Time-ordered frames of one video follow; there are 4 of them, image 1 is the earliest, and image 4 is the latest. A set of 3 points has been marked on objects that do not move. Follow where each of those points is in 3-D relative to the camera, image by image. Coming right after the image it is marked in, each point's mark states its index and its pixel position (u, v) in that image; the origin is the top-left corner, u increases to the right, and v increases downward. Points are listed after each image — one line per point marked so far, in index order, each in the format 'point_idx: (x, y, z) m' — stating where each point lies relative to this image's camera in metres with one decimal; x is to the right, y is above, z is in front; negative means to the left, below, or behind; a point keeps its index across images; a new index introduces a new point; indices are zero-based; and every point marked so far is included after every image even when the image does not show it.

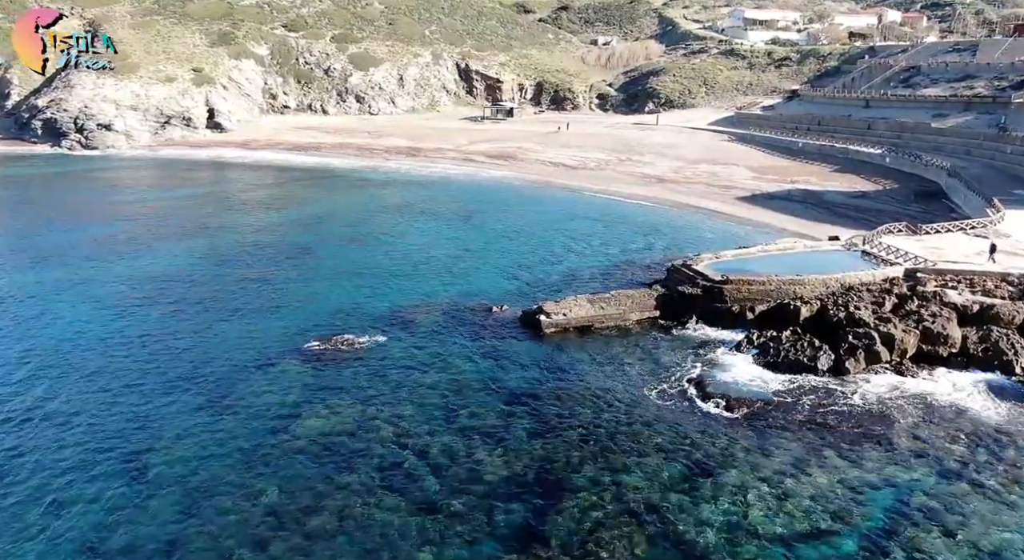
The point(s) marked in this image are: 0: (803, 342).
0: (+8.1, -1.8, +18.4) m
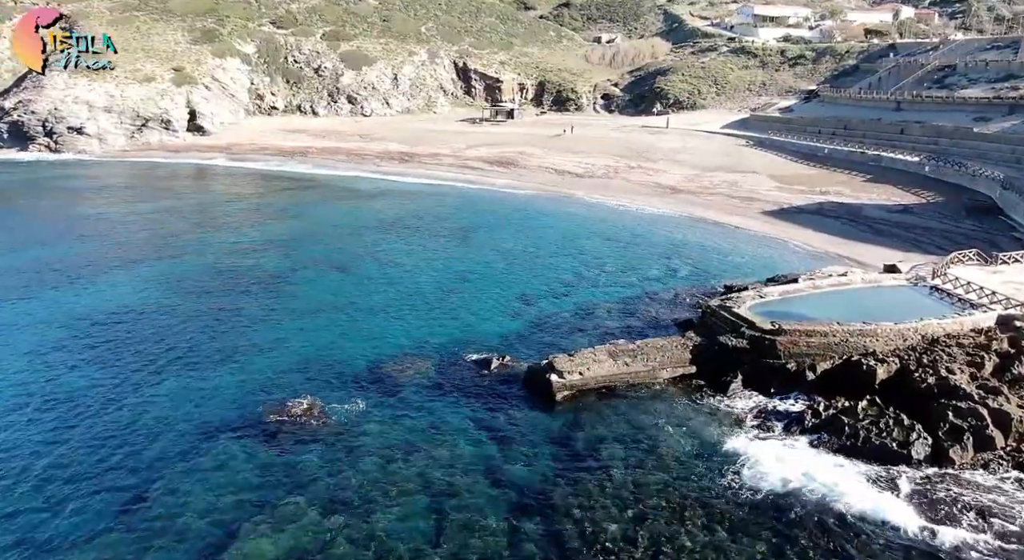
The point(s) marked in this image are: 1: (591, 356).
0: (+8.2, -3.1, +14.4) m
1: (+2.1, -2.0, +17.8) m
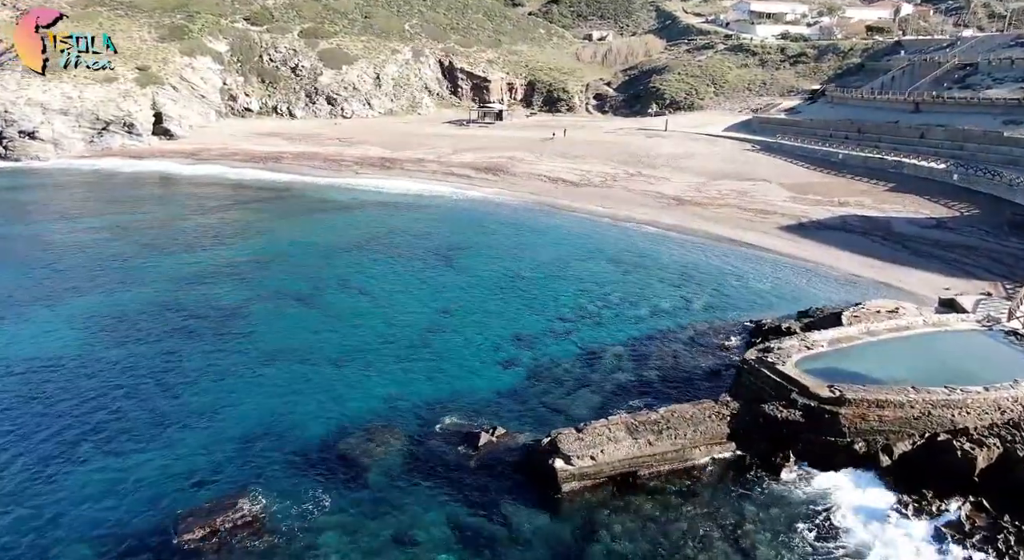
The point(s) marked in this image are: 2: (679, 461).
0: (+8.1, -4.3, +10.8) m
1: (+2.0, -3.2, +14.1) m
2: (+3.5, -3.8, +14.0) m
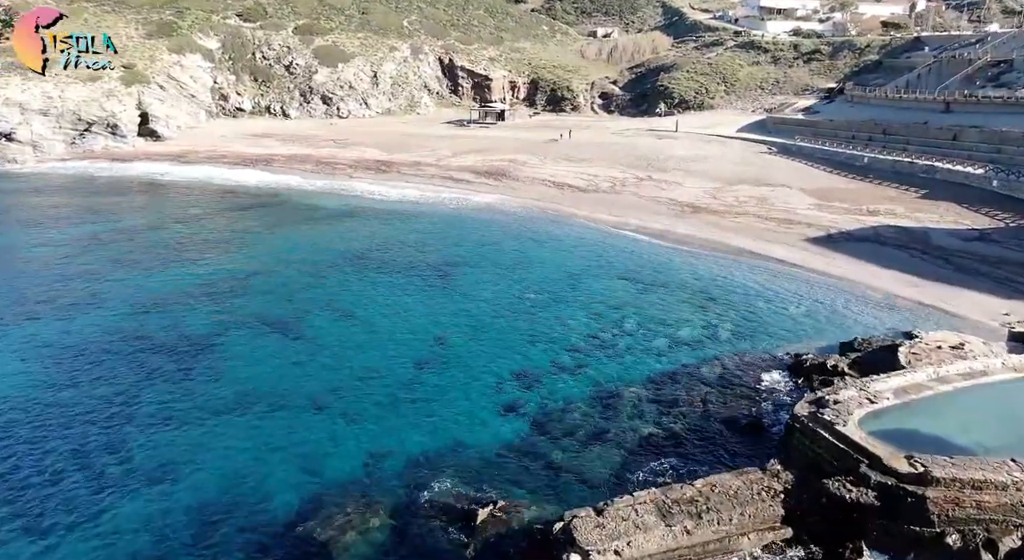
0: (+8.2, -5.1, +8.1) m
1: (+2.1, -4.1, +11.3) m
2: (+3.6, -4.6, +11.3) m
